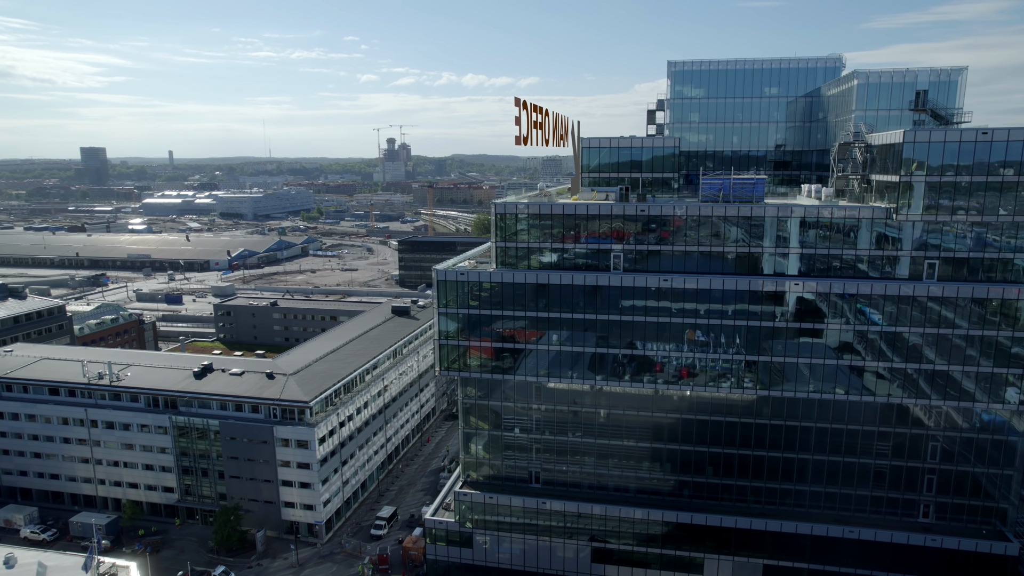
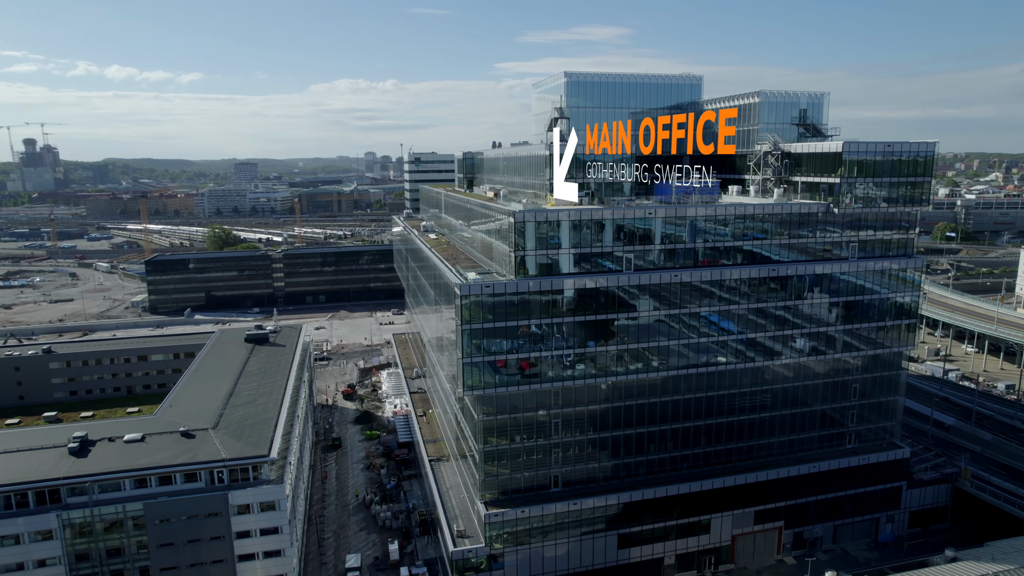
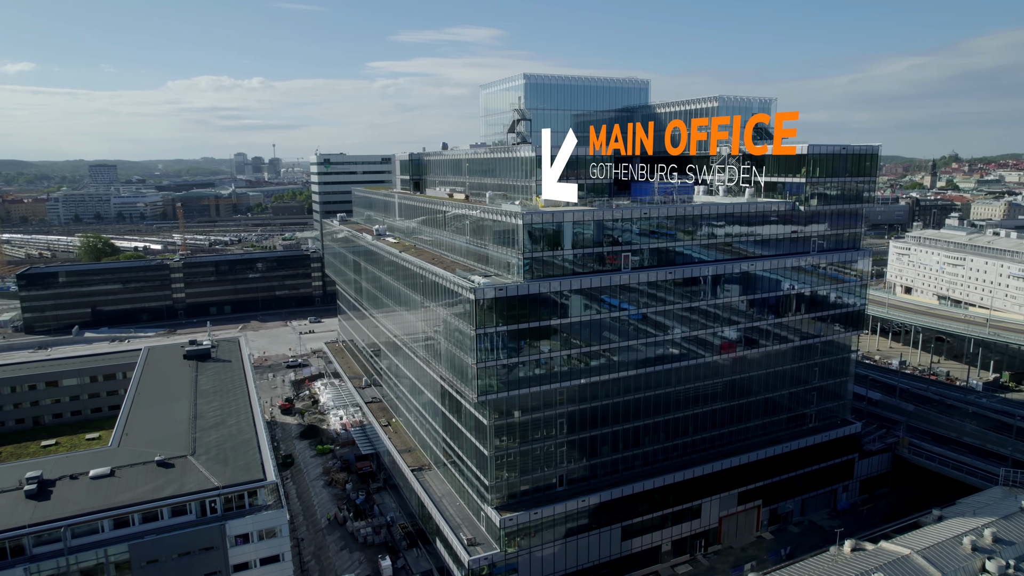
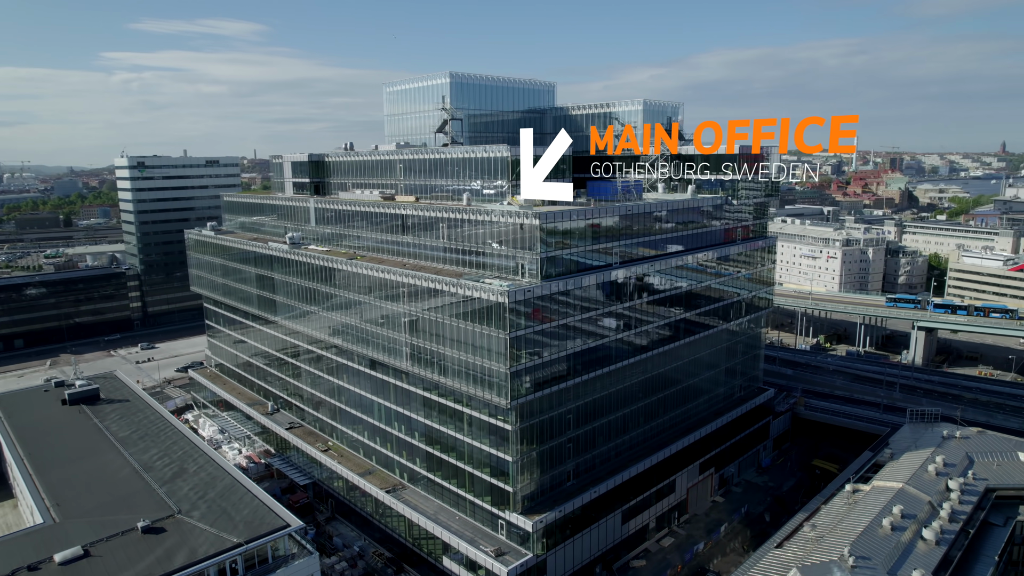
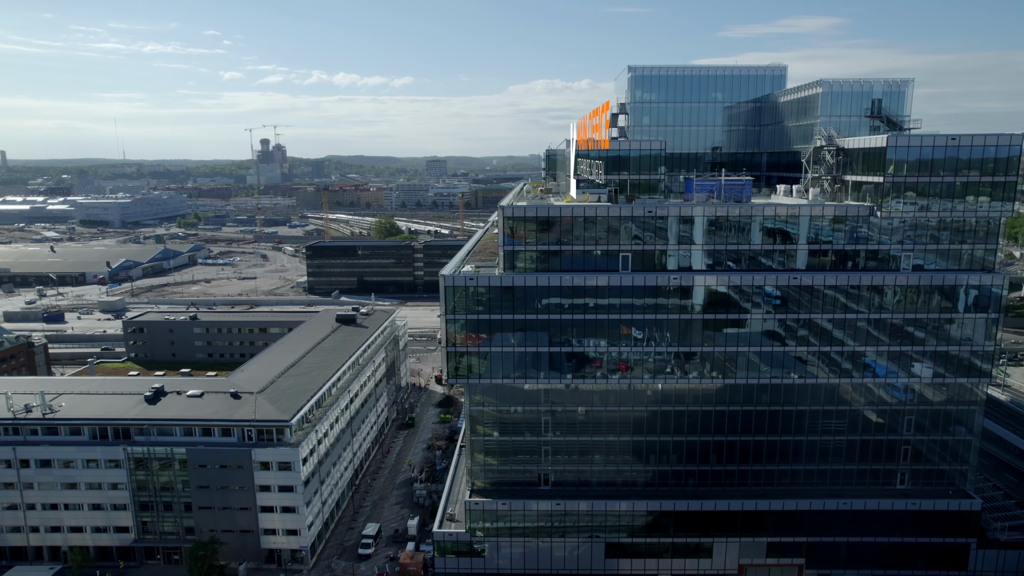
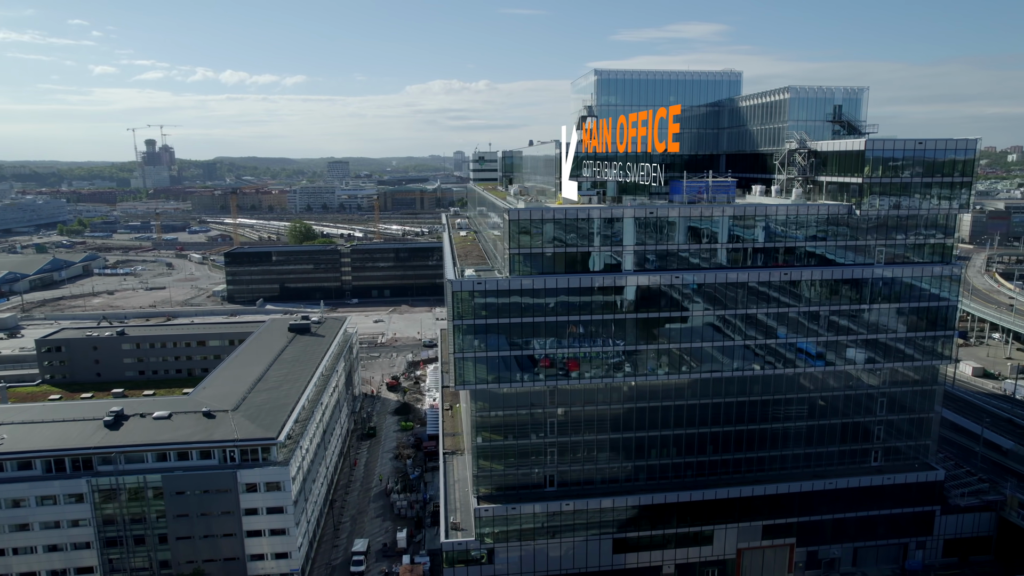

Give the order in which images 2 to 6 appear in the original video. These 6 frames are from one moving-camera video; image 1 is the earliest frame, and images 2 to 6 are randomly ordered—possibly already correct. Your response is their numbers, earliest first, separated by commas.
5, 6, 2, 3, 4
